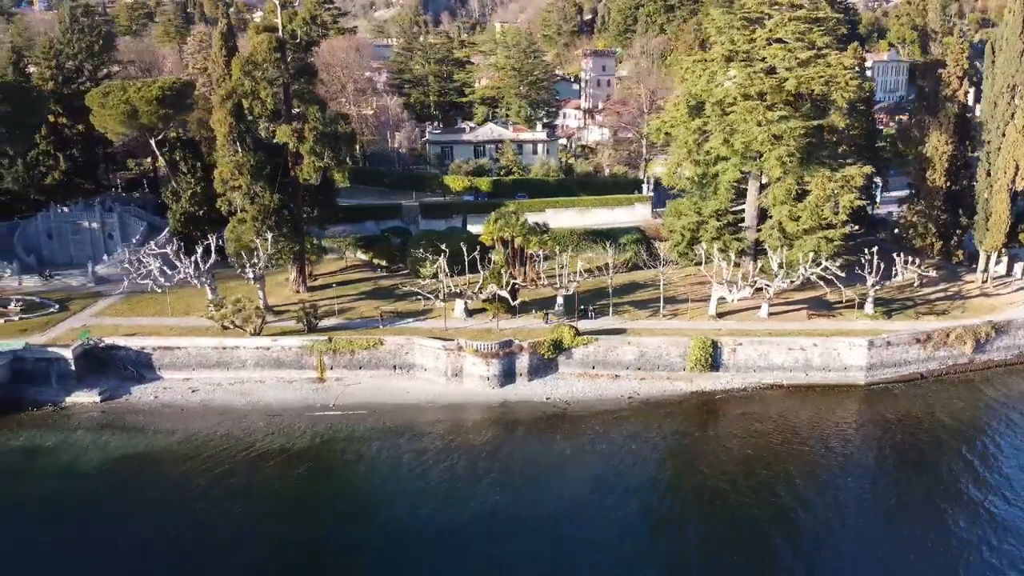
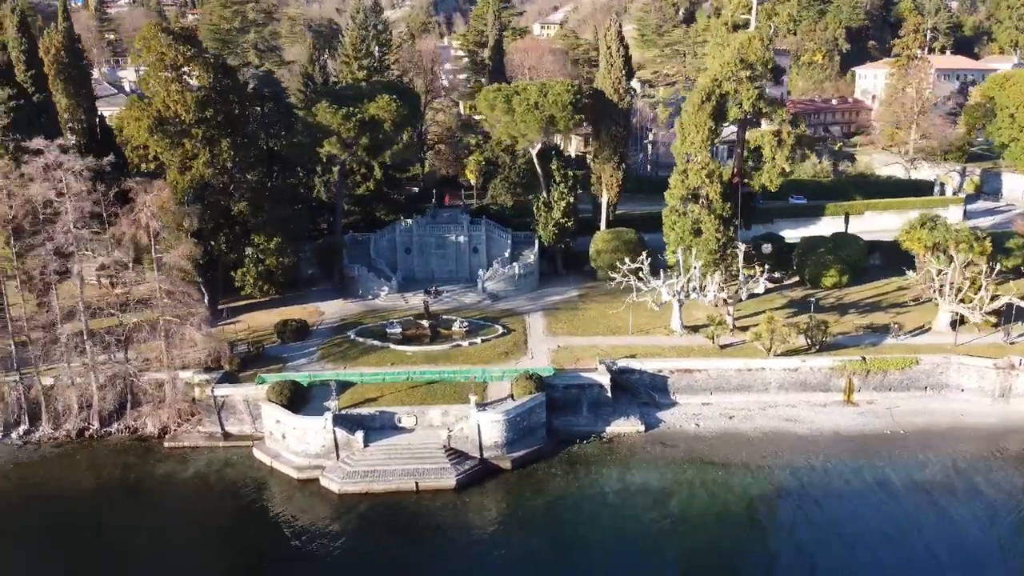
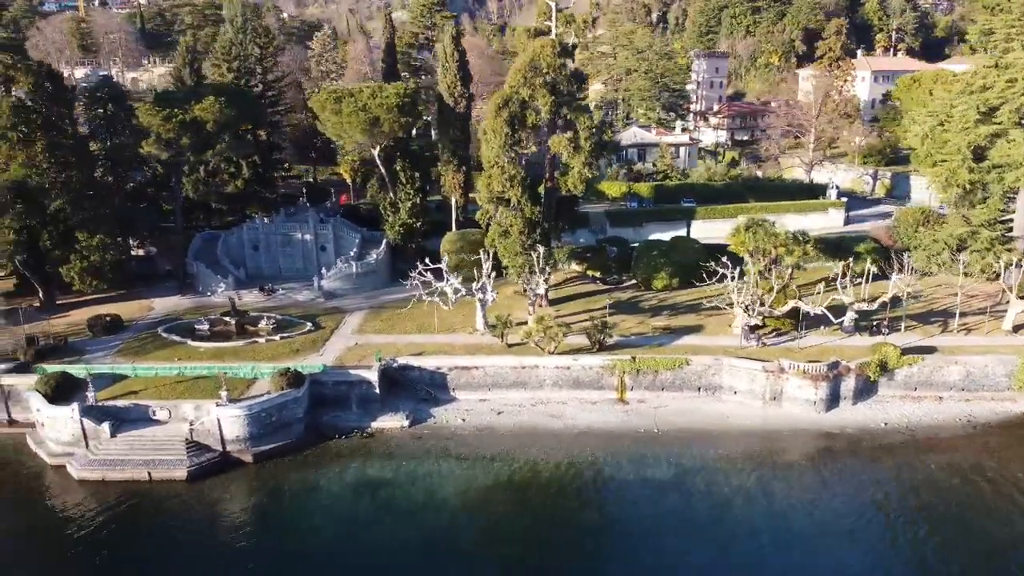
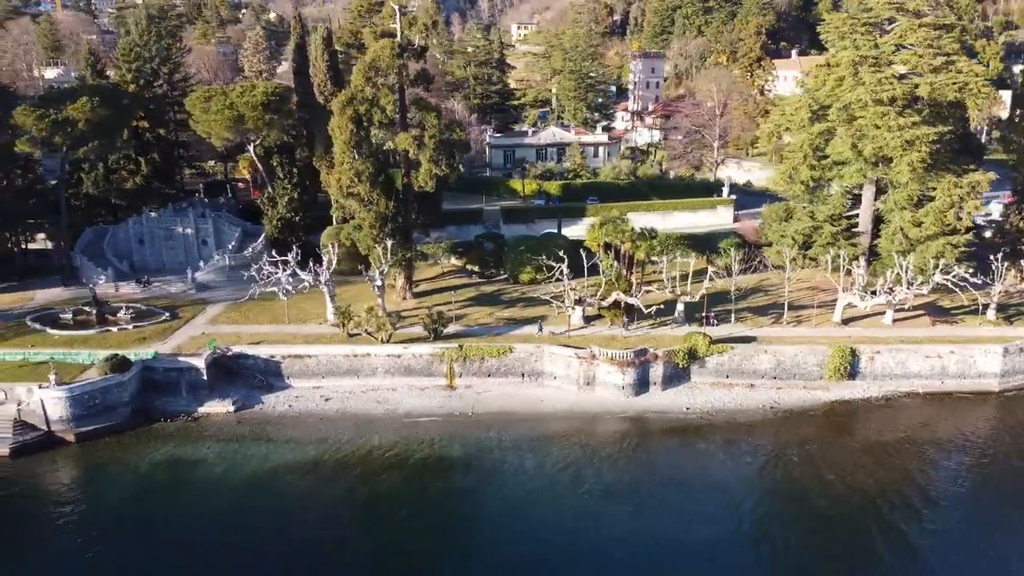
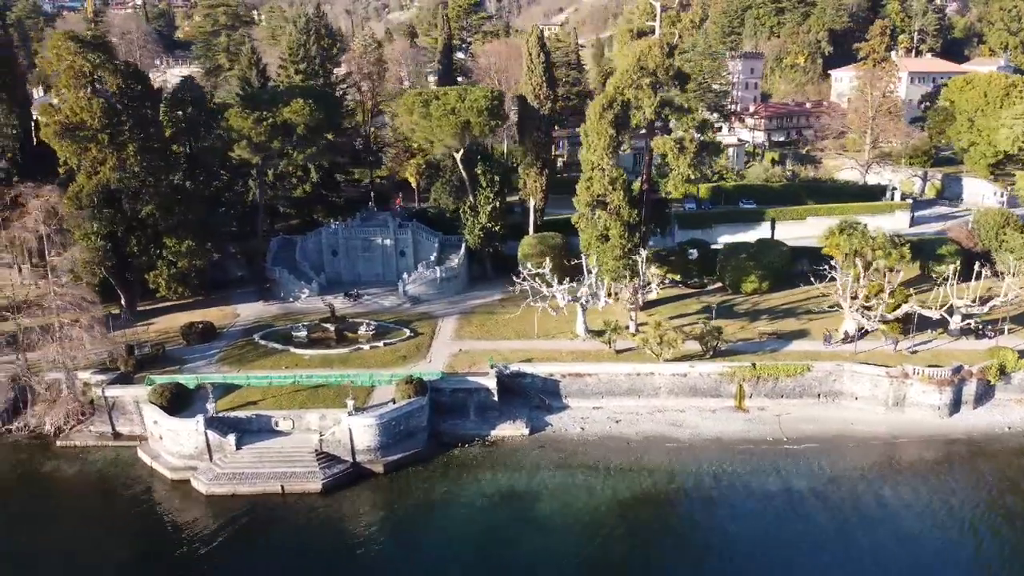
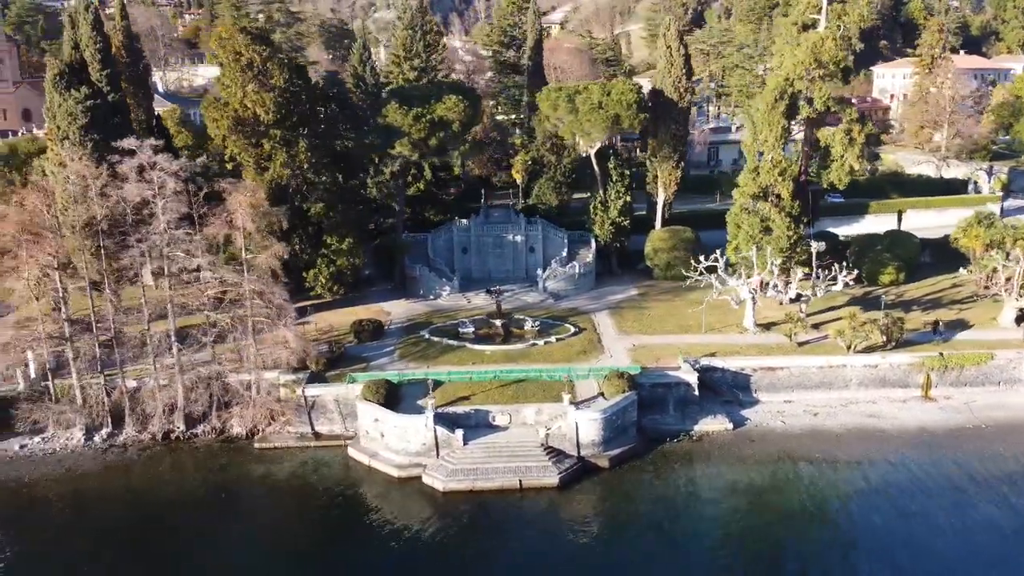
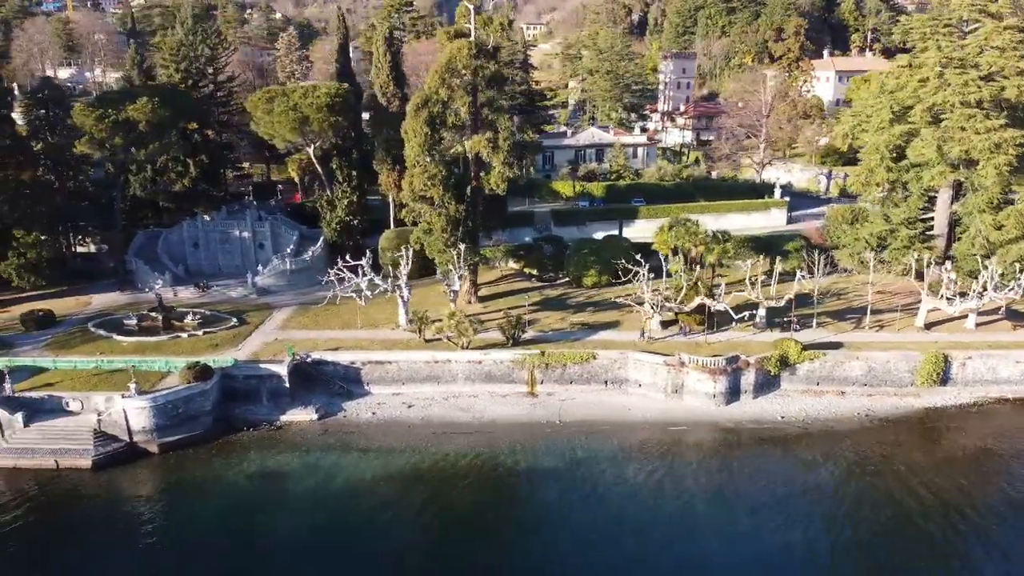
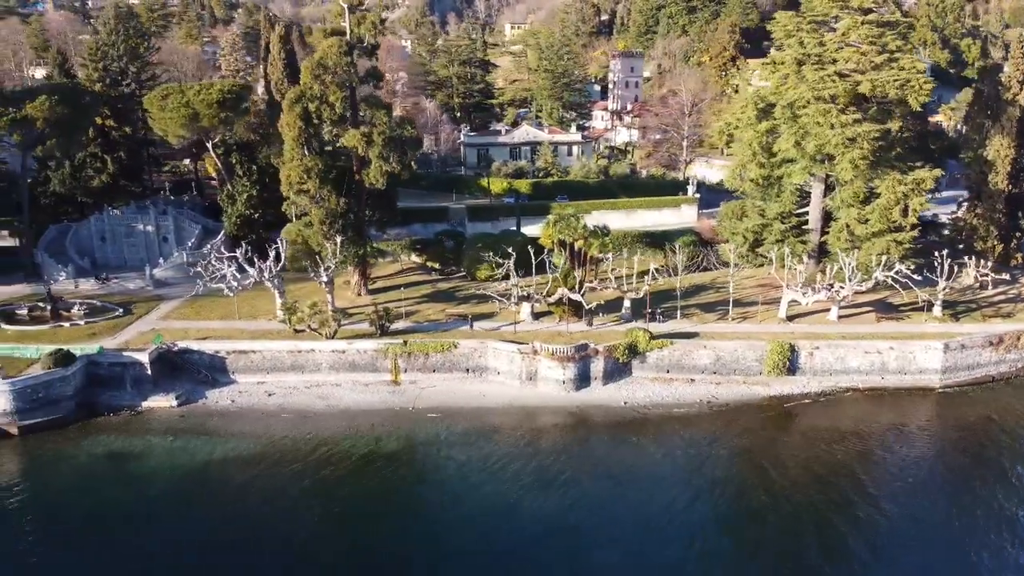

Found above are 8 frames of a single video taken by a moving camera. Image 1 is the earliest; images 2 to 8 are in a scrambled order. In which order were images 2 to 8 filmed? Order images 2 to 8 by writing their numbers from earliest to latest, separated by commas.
8, 4, 7, 3, 5, 2, 6
